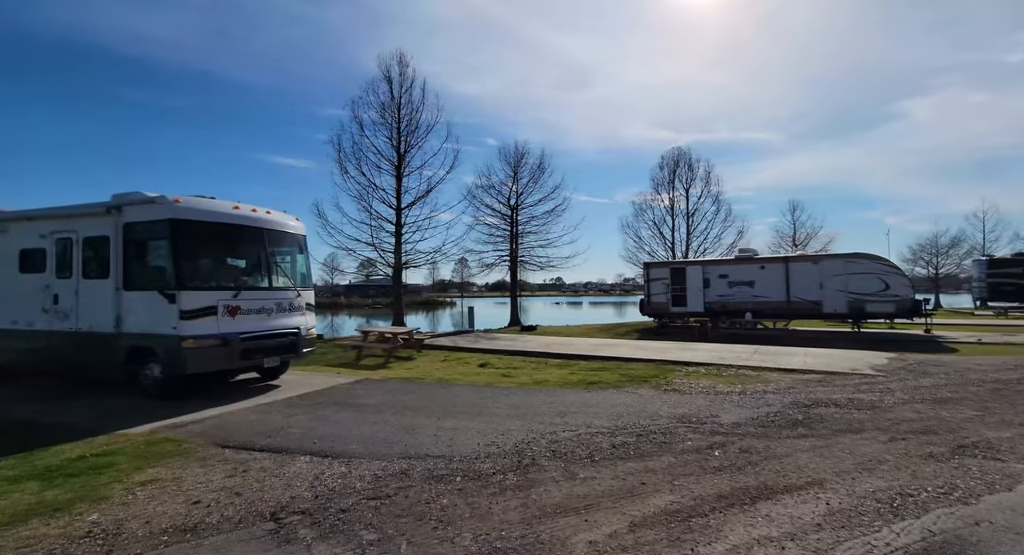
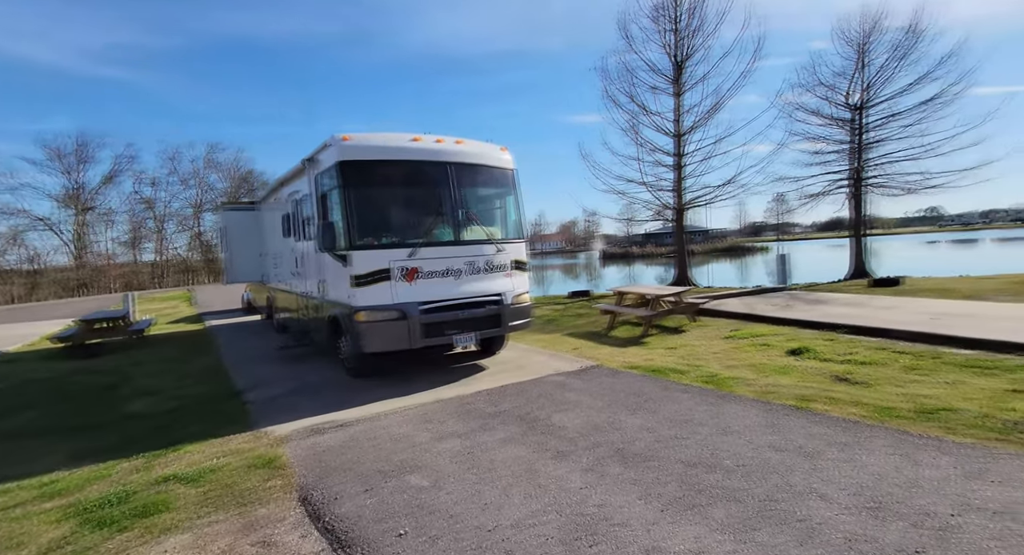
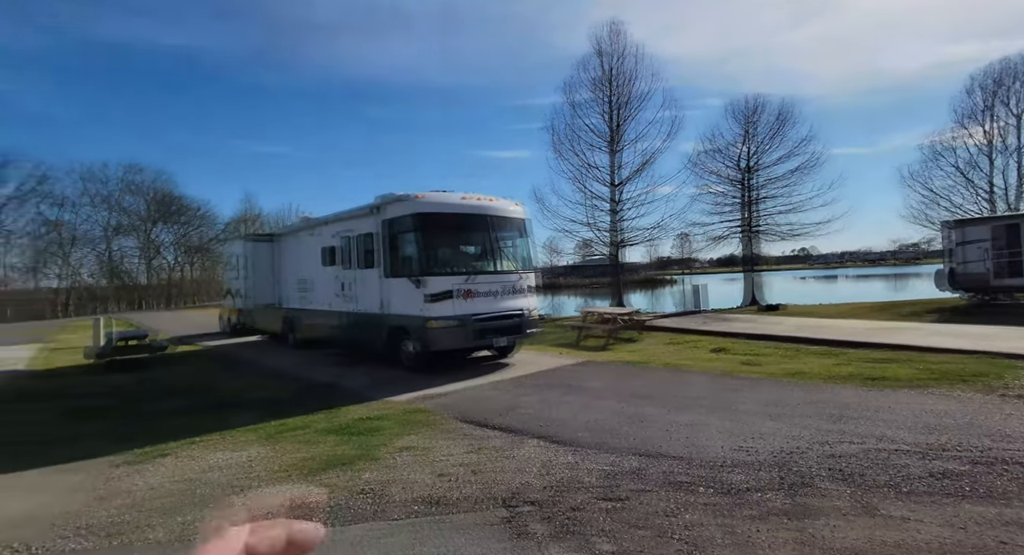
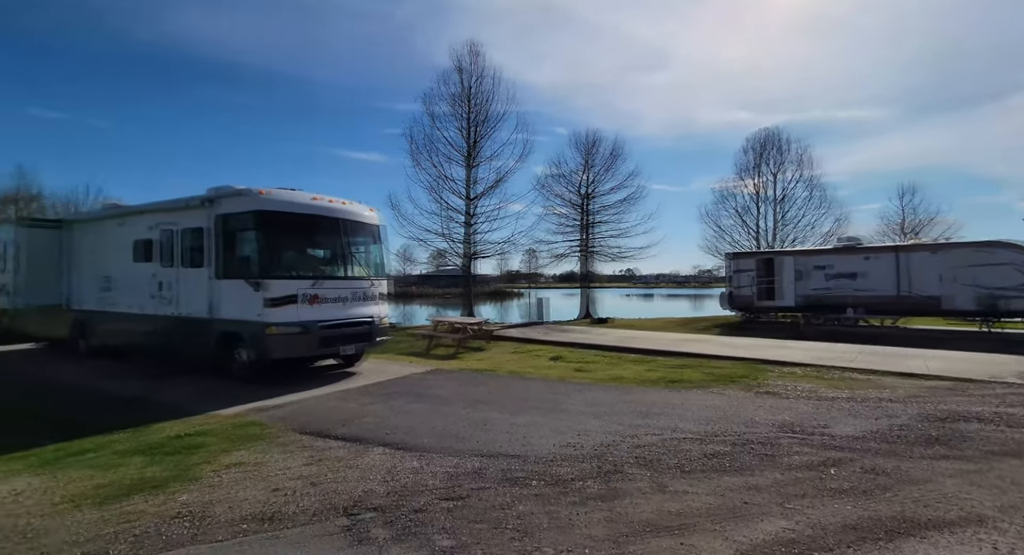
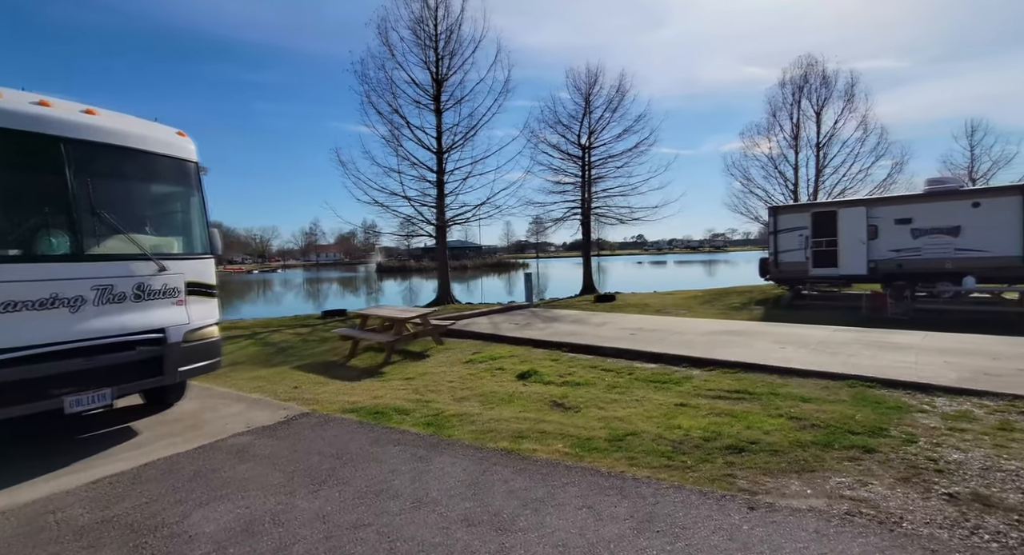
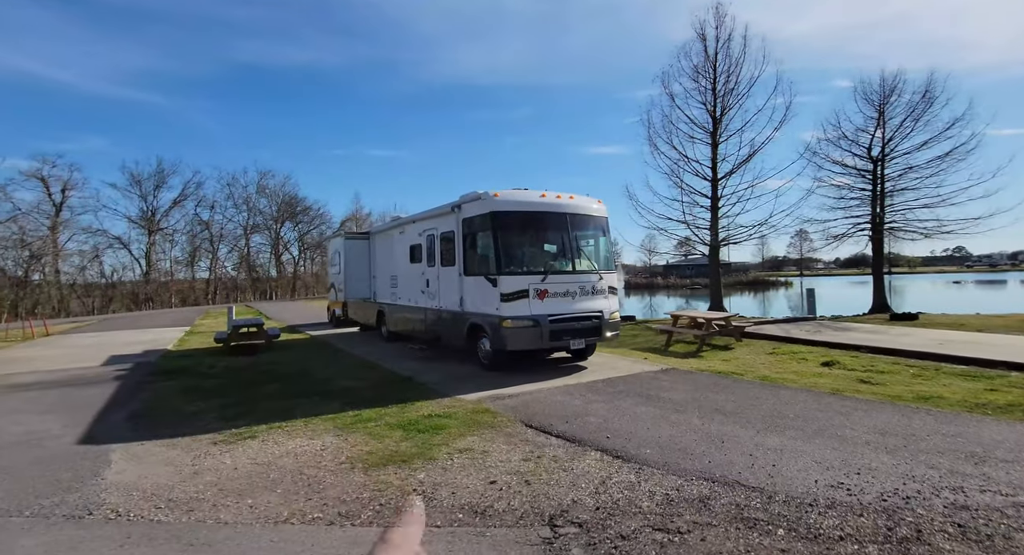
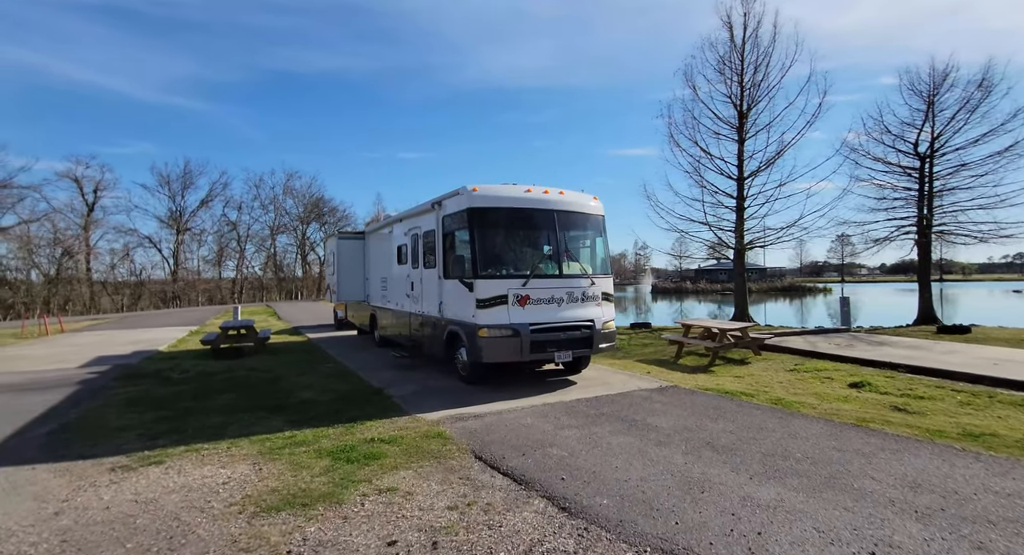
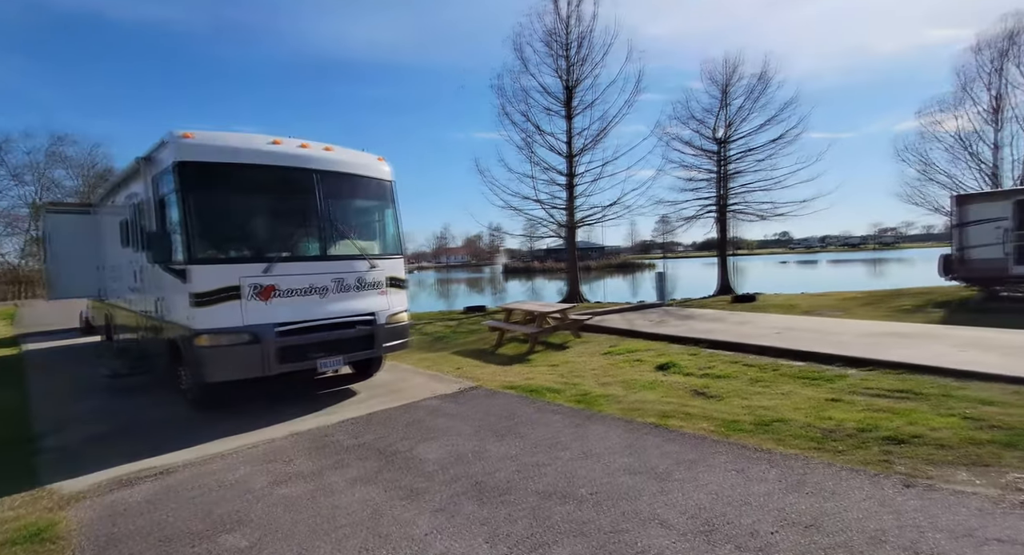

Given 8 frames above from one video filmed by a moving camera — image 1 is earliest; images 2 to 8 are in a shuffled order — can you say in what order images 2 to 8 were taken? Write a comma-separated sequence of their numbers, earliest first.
4, 3, 6, 7, 2, 8, 5
